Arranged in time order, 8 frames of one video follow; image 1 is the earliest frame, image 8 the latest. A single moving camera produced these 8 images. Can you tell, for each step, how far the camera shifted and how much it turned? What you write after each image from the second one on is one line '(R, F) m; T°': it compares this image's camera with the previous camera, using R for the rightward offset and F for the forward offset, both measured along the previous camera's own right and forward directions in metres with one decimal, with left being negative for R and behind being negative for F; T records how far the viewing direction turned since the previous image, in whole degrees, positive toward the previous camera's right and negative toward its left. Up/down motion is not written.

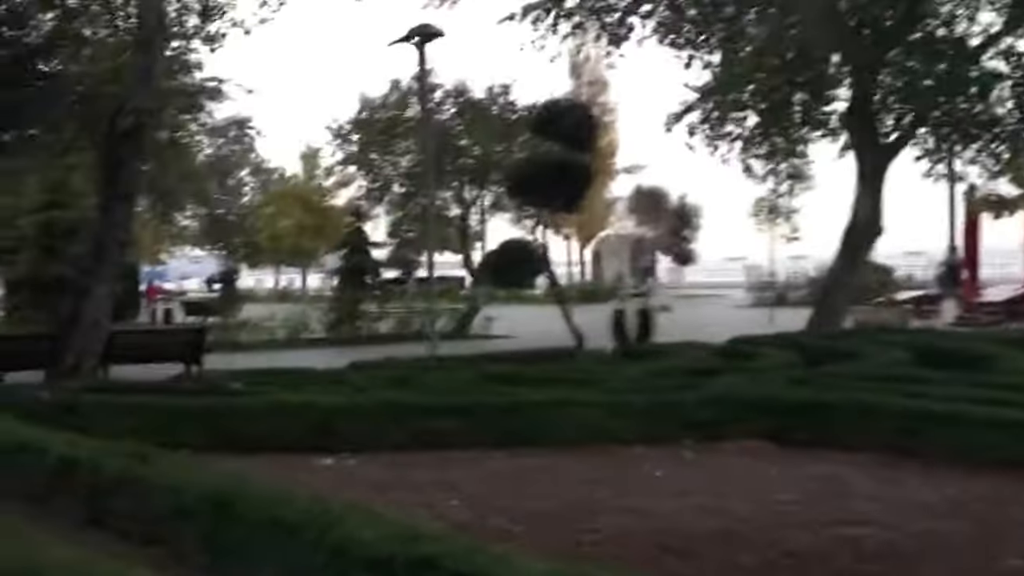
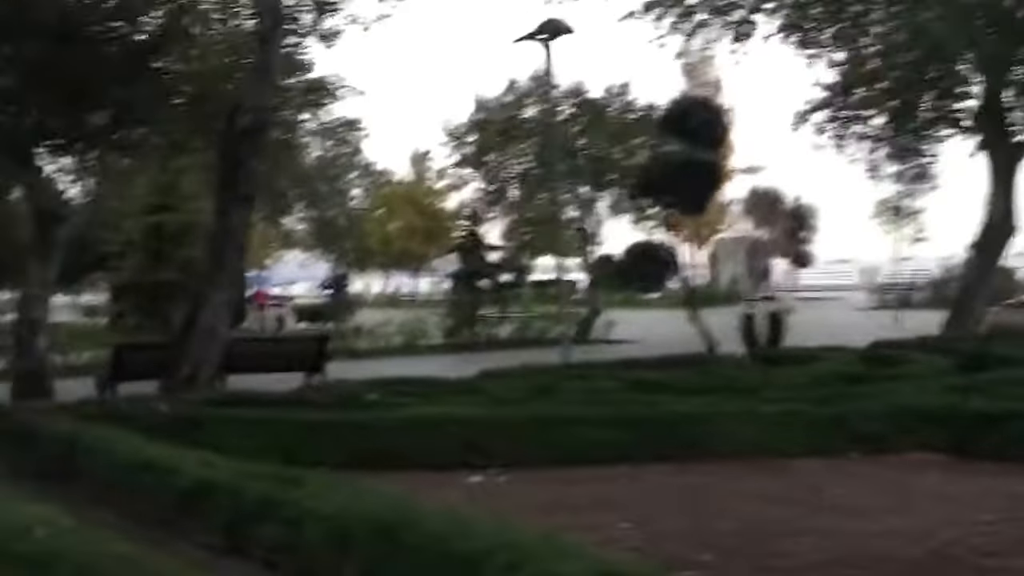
(-0.2, +0.7) m; -3°
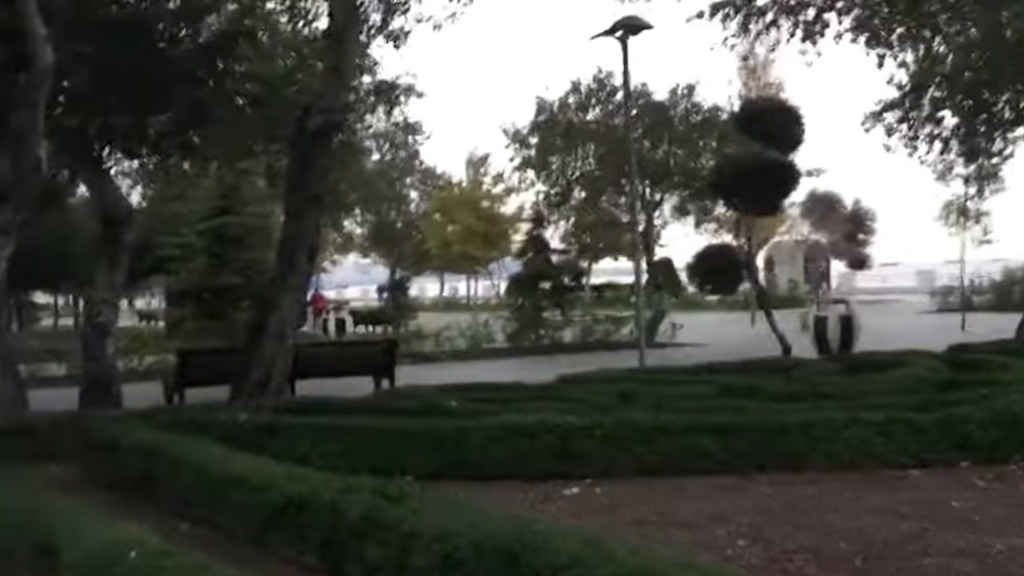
(-0.2, +0.3) m; -1°
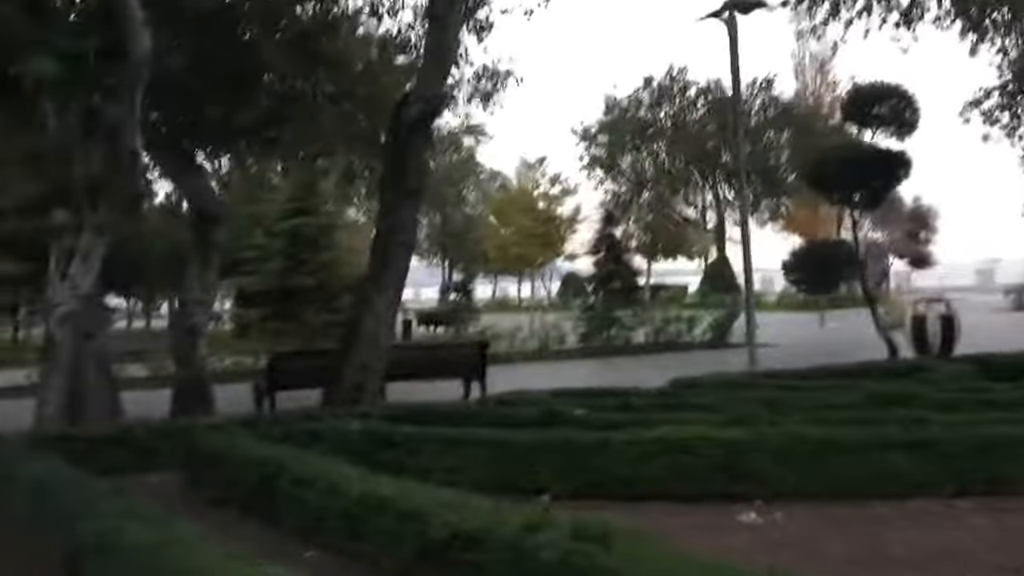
(-0.4, +0.8) m; -1°
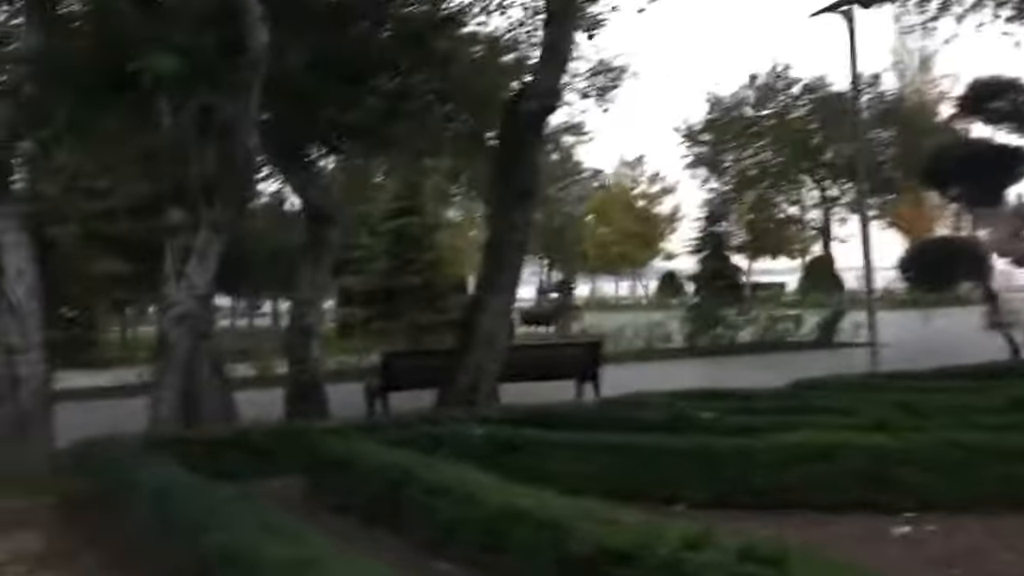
(-0.1, +0.2) m; -2°
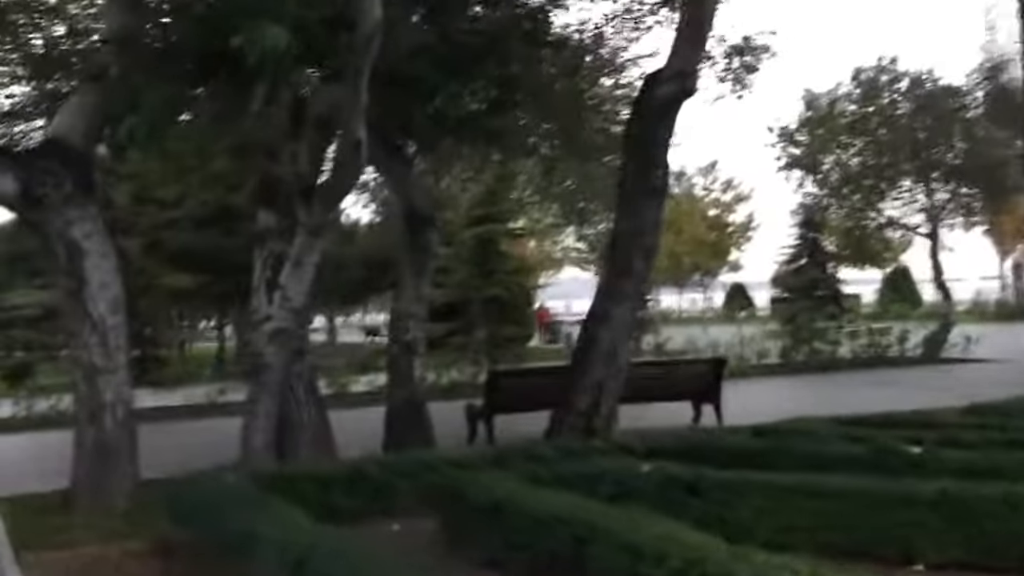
(-0.4, +1.4) m; -1°
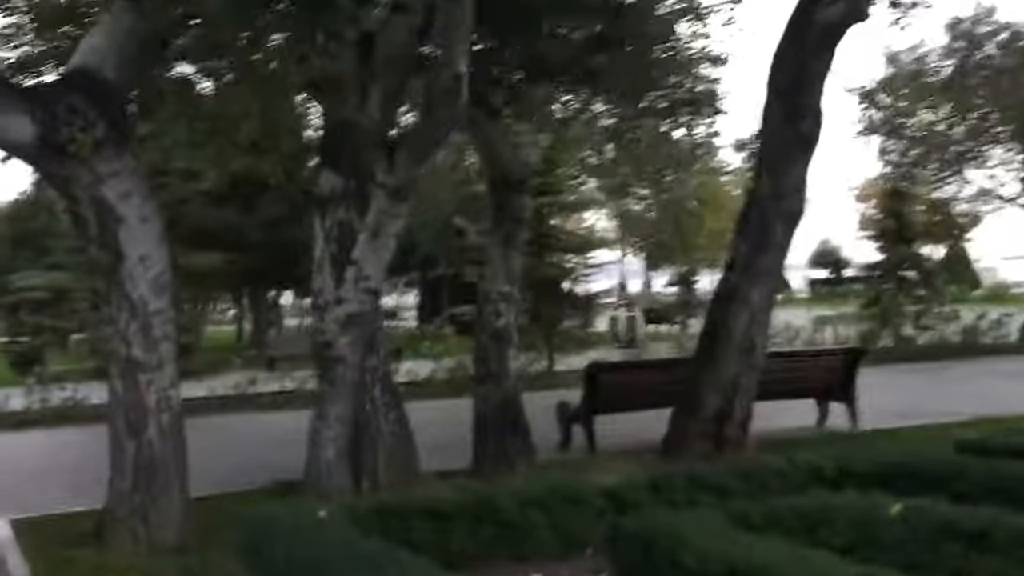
(-0.5, +2.2) m; 0°
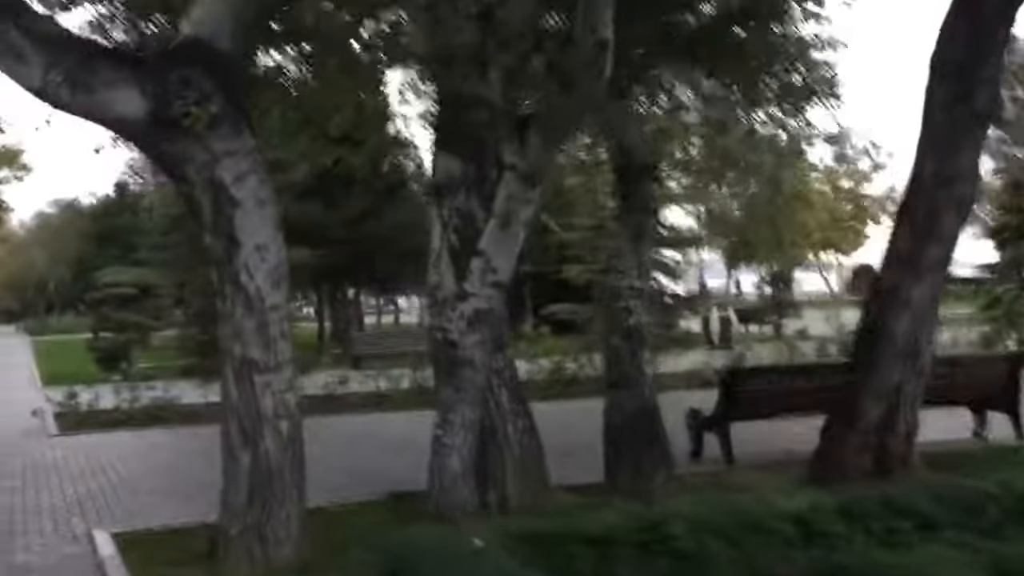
(-0.3, +0.9) m; -2°
